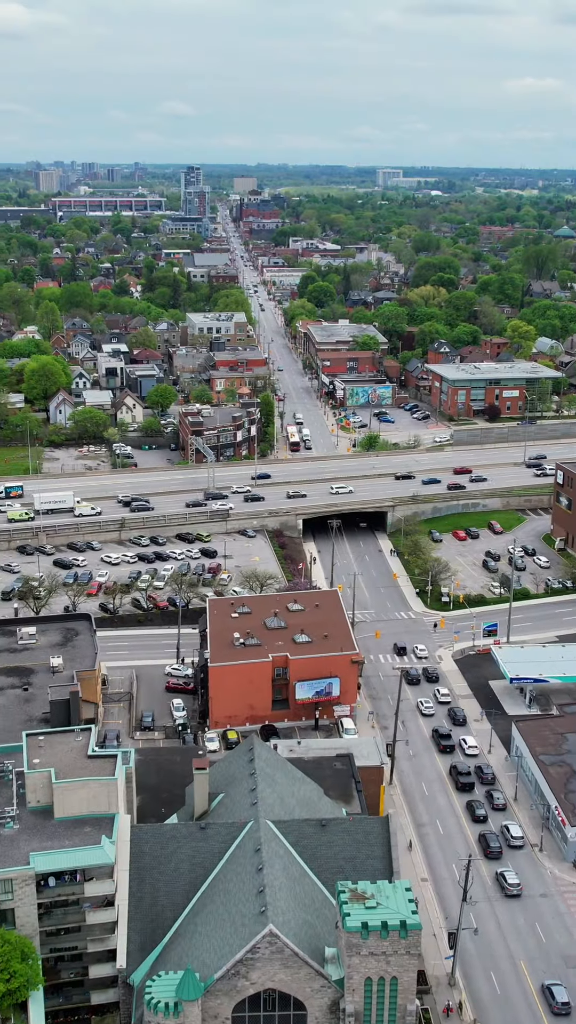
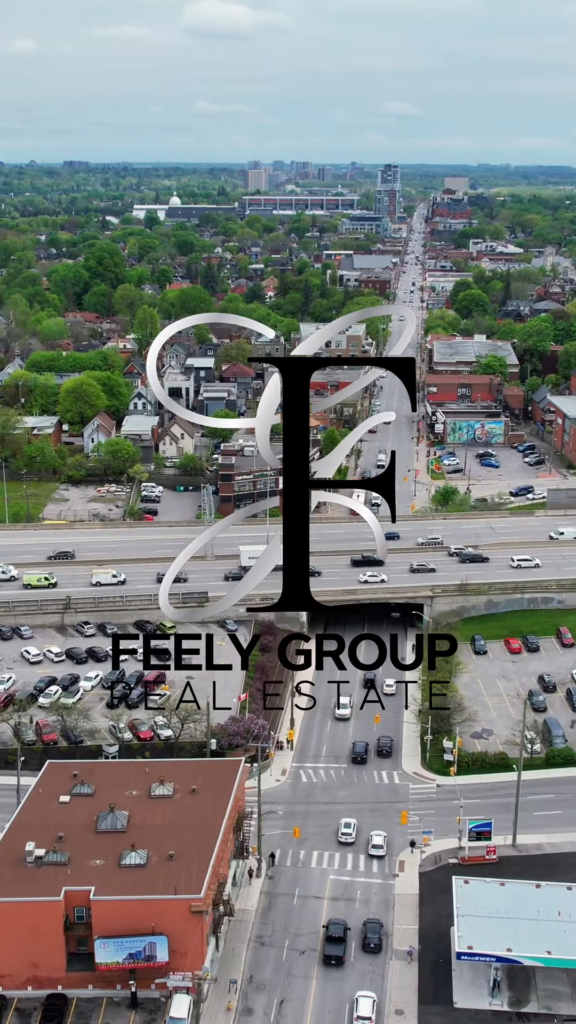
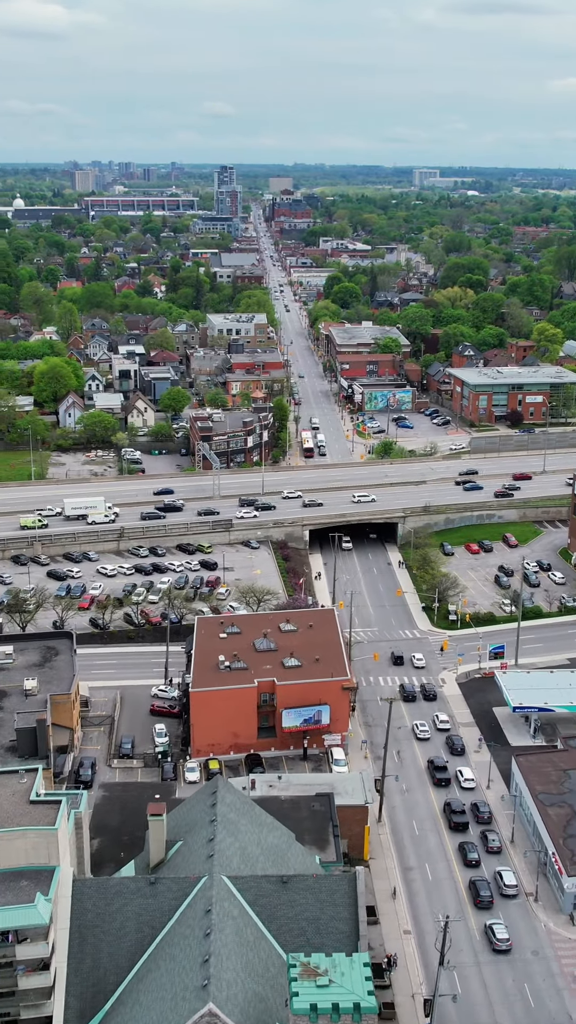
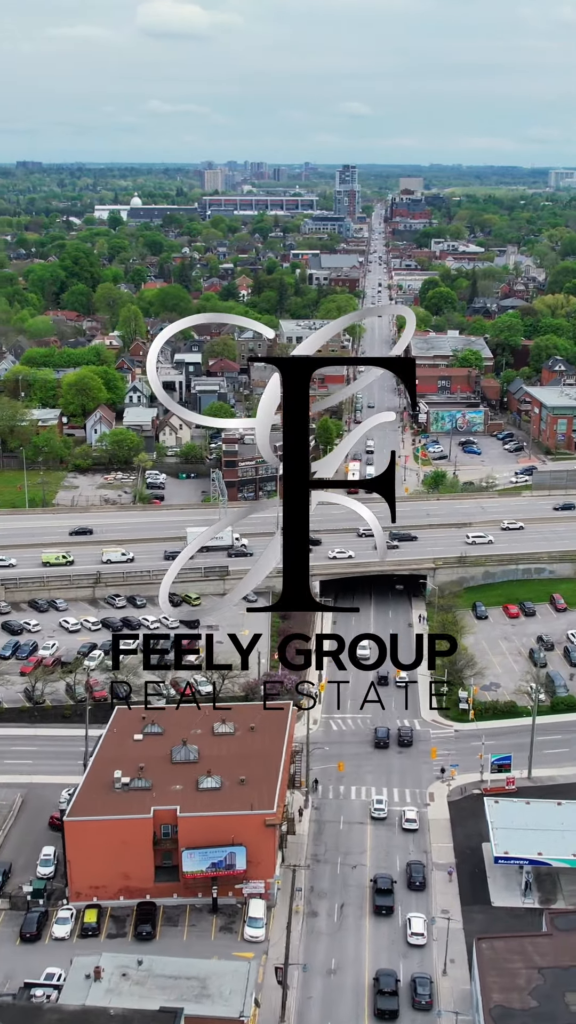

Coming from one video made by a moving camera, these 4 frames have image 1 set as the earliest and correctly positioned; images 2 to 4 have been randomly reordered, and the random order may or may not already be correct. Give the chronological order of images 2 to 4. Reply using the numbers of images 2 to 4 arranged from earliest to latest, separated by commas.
3, 4, 2
